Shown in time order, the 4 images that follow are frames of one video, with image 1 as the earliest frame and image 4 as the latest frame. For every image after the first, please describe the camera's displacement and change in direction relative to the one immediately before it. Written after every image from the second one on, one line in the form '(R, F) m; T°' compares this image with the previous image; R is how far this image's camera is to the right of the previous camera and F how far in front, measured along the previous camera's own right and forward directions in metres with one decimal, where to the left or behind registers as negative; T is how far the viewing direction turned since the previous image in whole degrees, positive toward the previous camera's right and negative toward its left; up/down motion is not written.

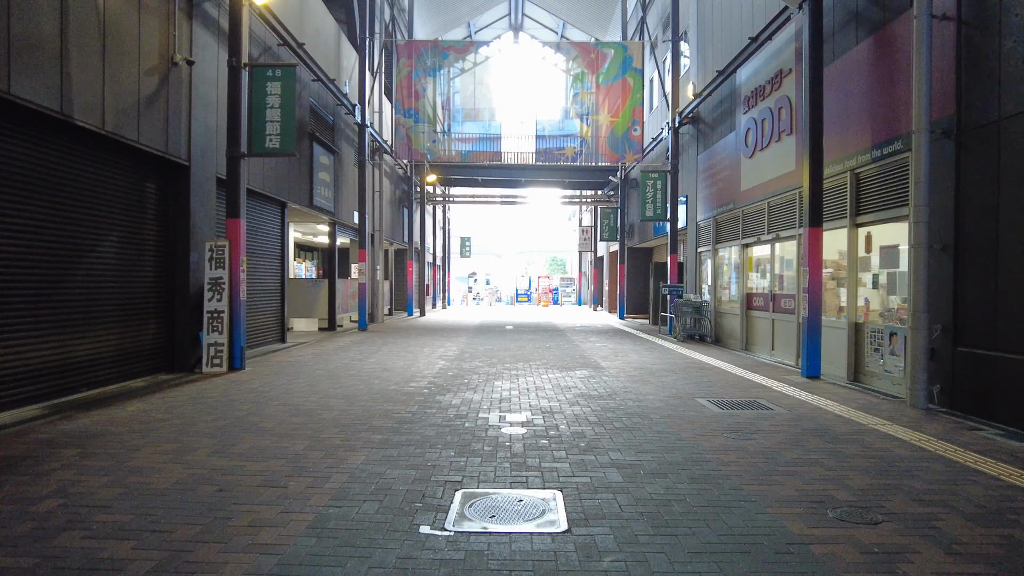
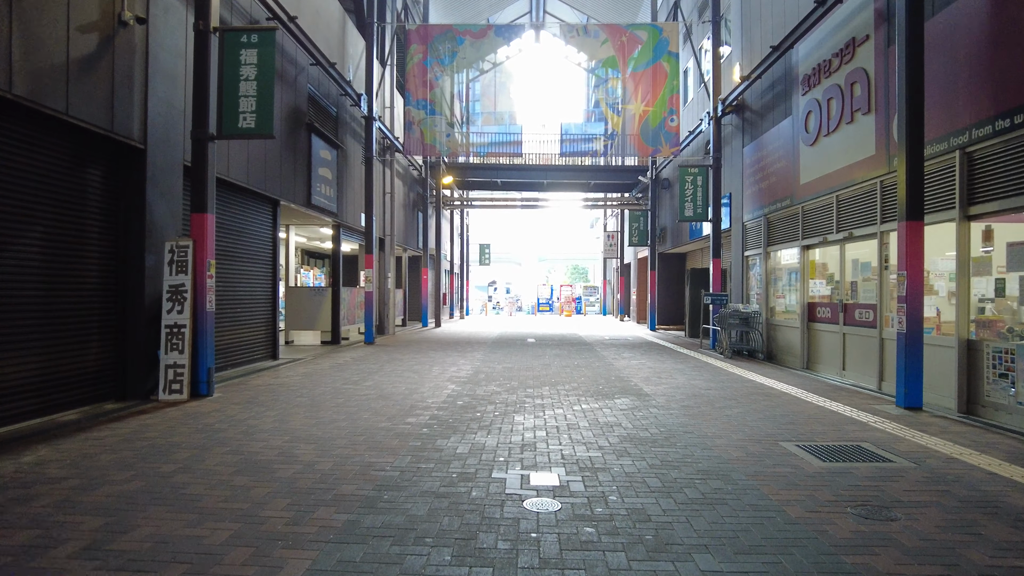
(0.0, +1.5) m; -2°
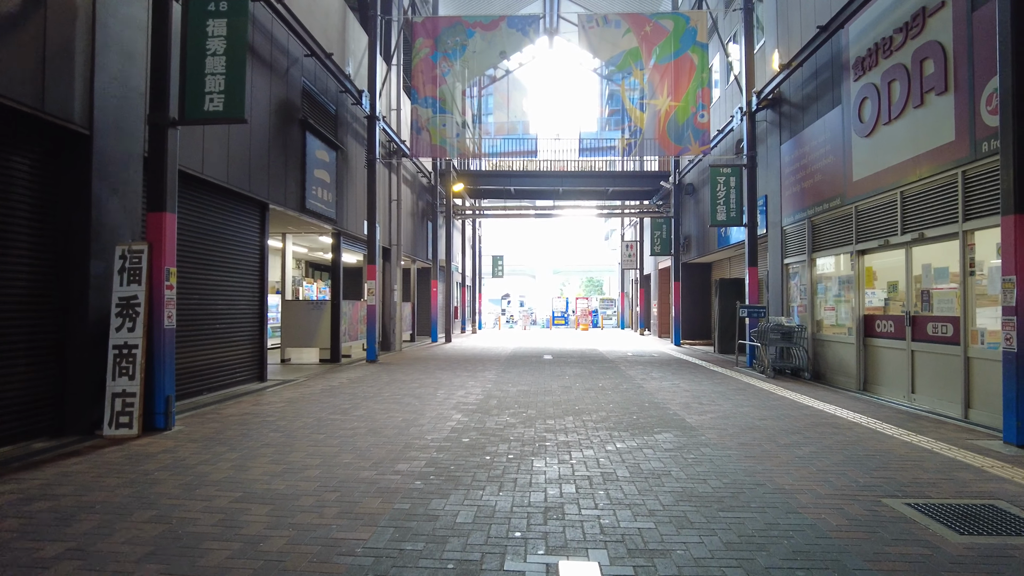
(0.0, +1.1) m; -1°
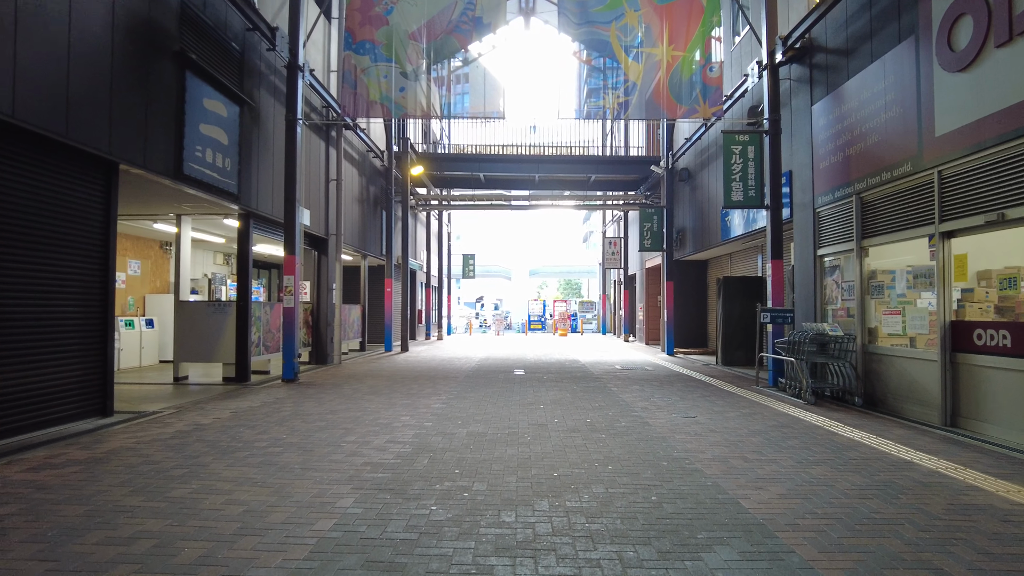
(+0.3, +2.7) m; +2°
